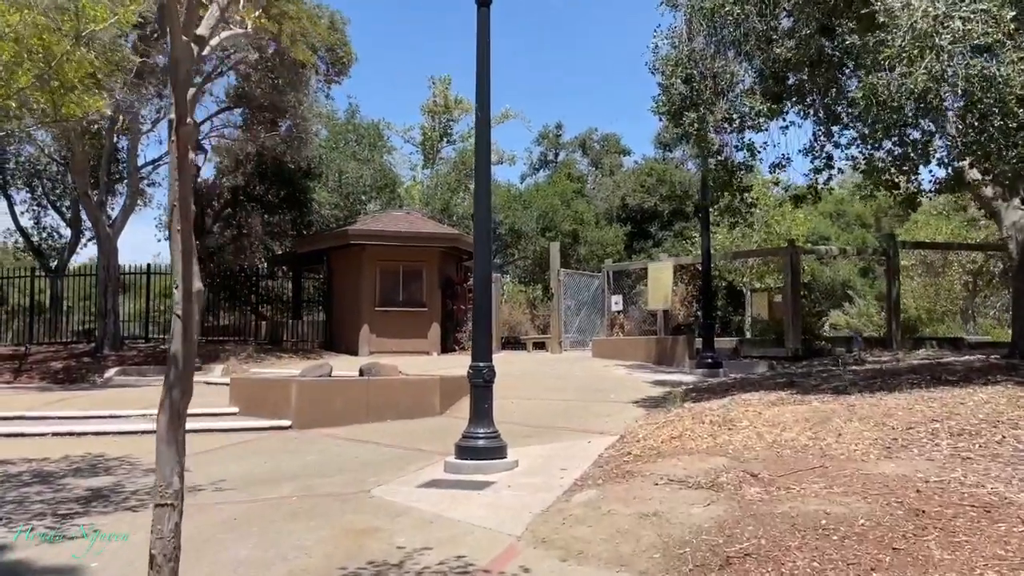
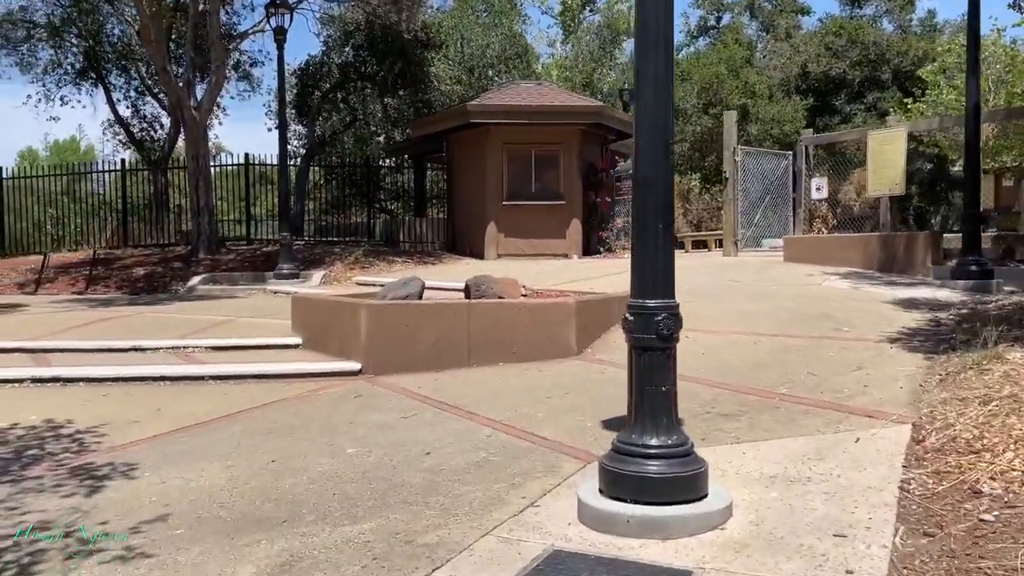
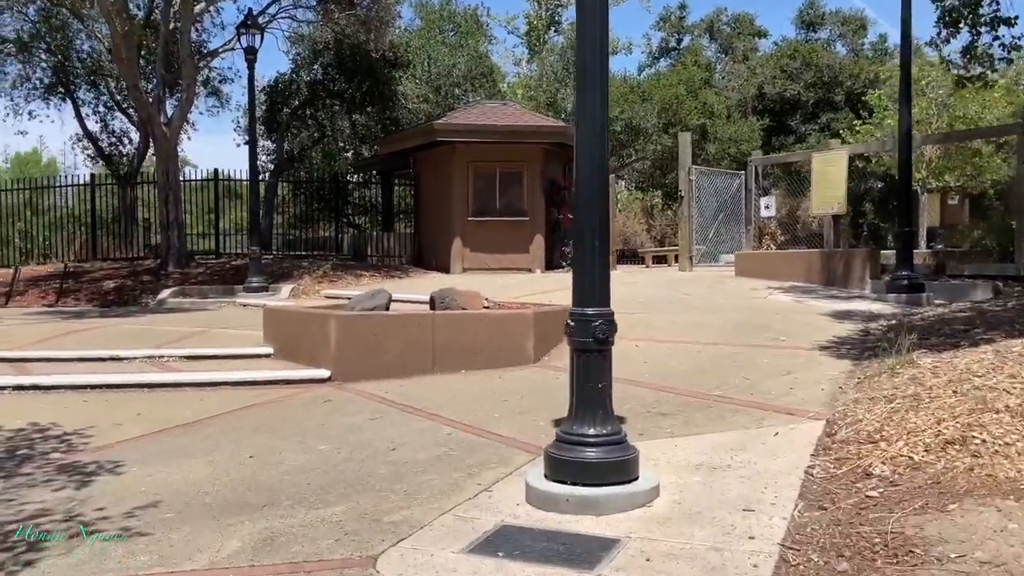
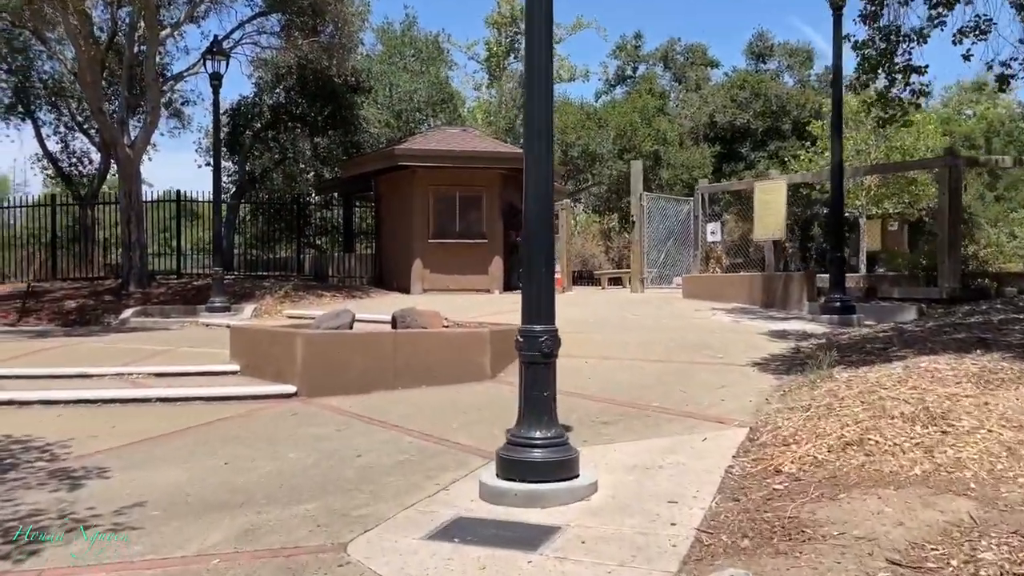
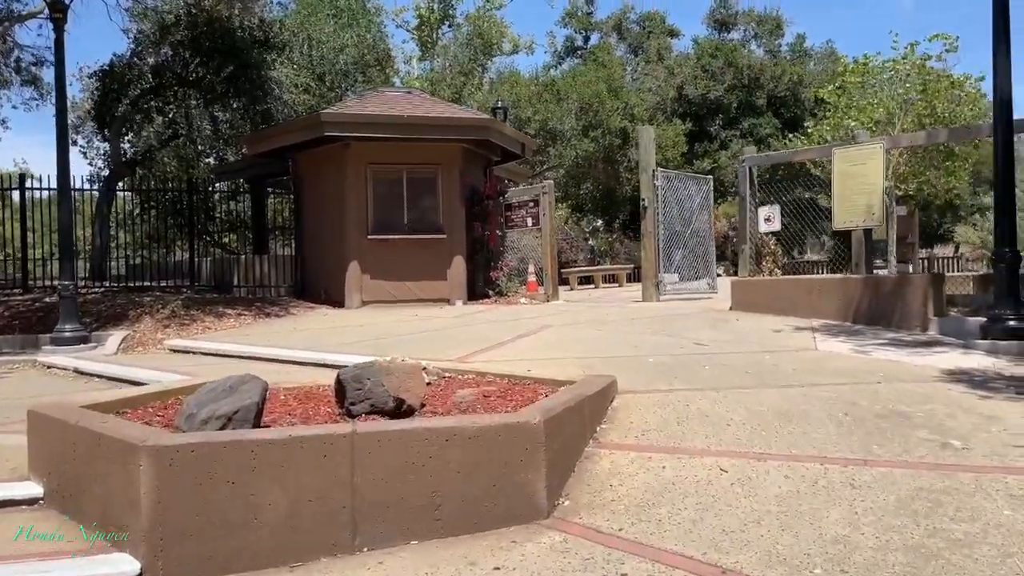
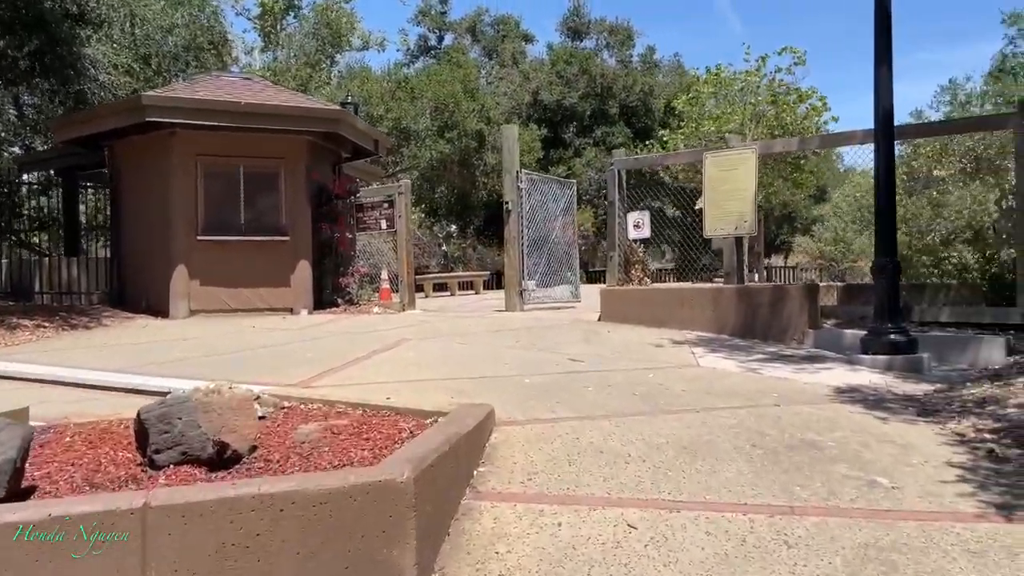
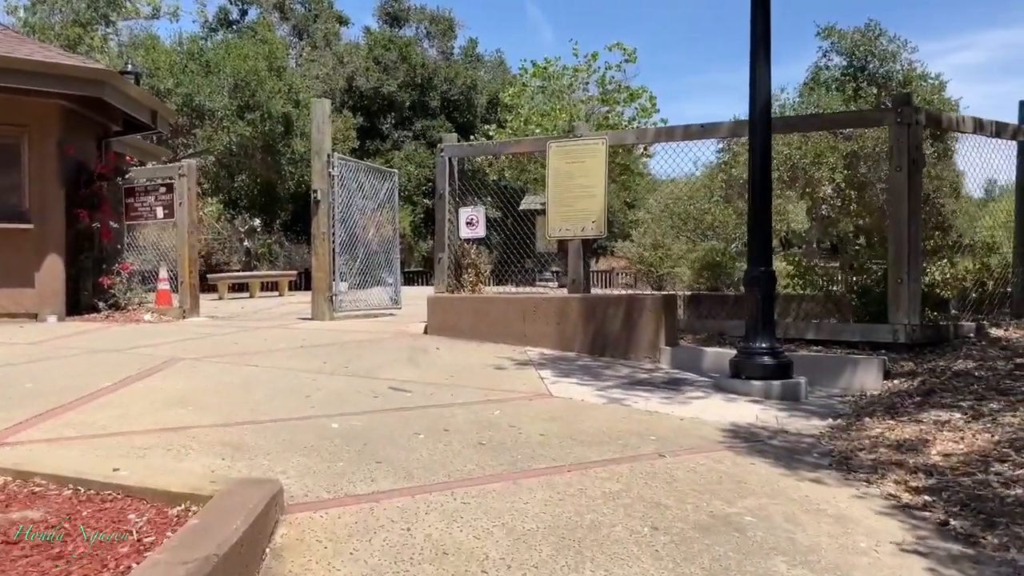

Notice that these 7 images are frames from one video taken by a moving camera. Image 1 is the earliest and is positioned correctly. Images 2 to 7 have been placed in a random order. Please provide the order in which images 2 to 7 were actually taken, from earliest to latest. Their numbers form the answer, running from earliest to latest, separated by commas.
4, 3, 2, 5, 6, 7
